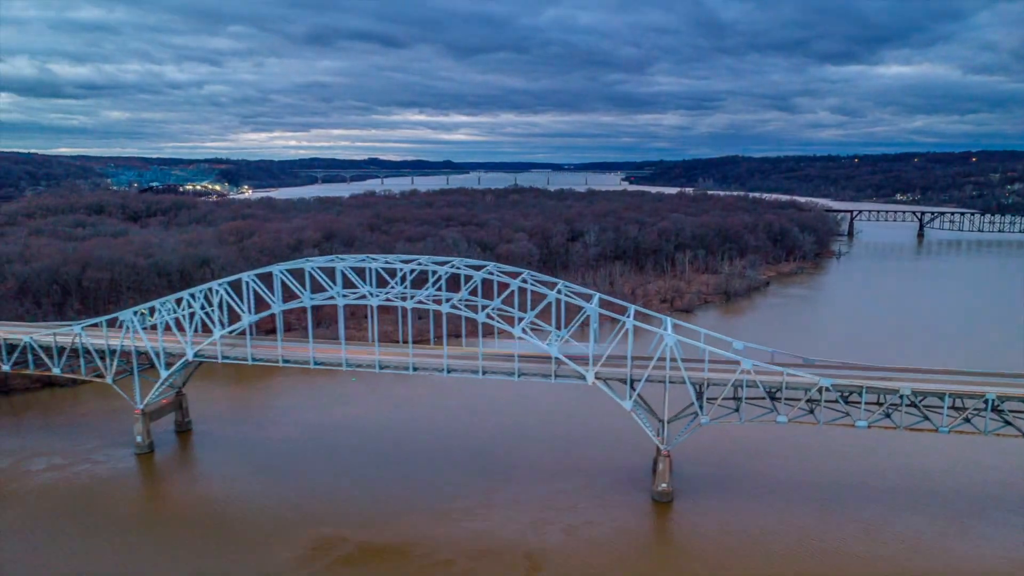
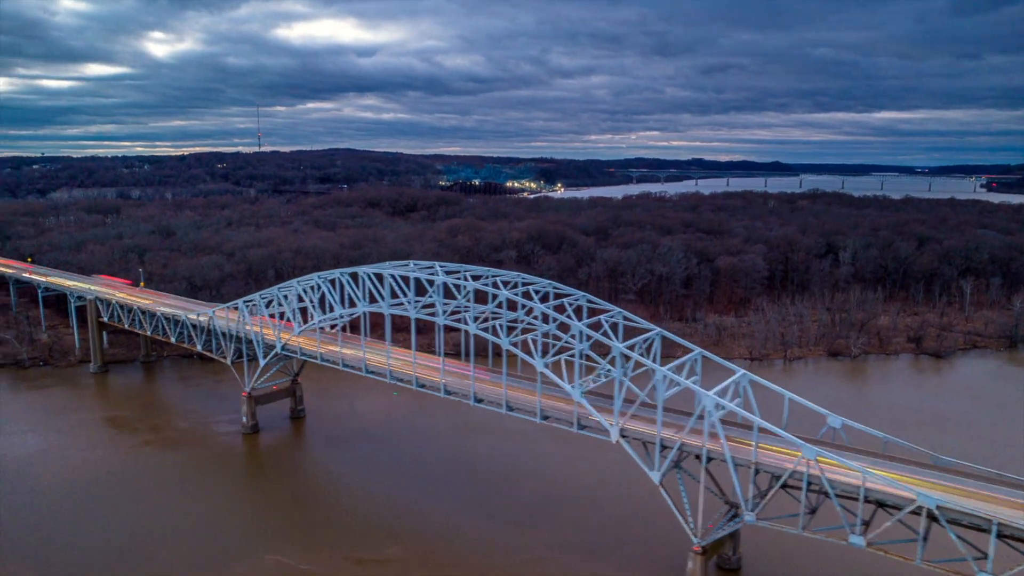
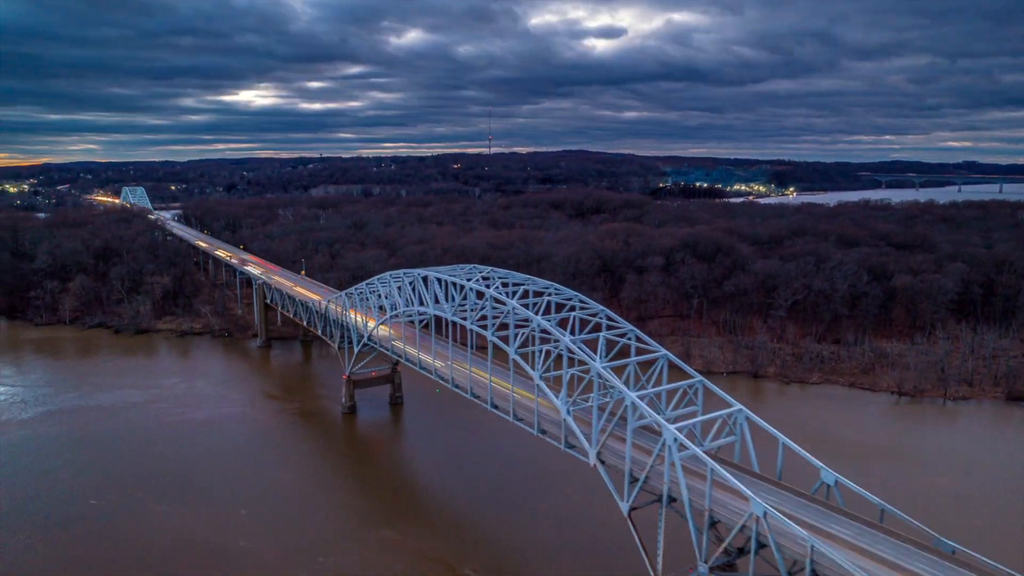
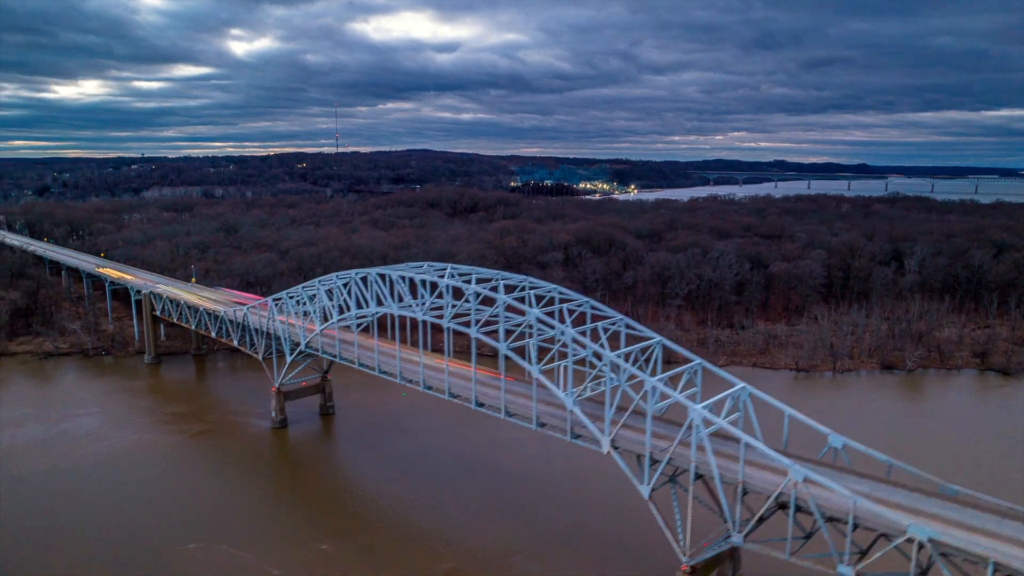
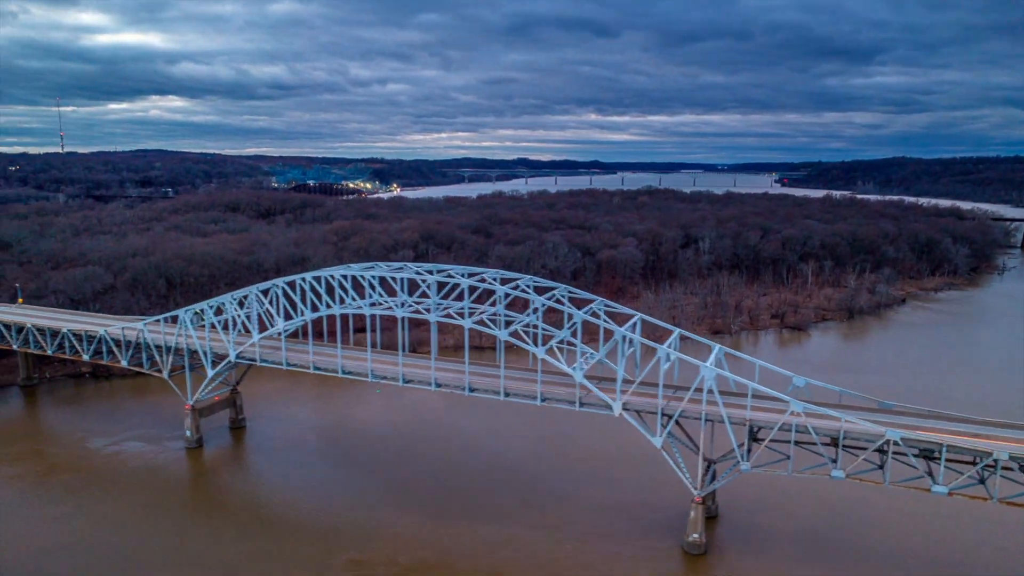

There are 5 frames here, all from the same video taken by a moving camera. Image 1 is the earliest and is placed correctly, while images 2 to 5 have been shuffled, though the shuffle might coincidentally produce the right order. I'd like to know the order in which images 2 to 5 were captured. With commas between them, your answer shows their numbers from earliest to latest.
5, 2, 4, 3
